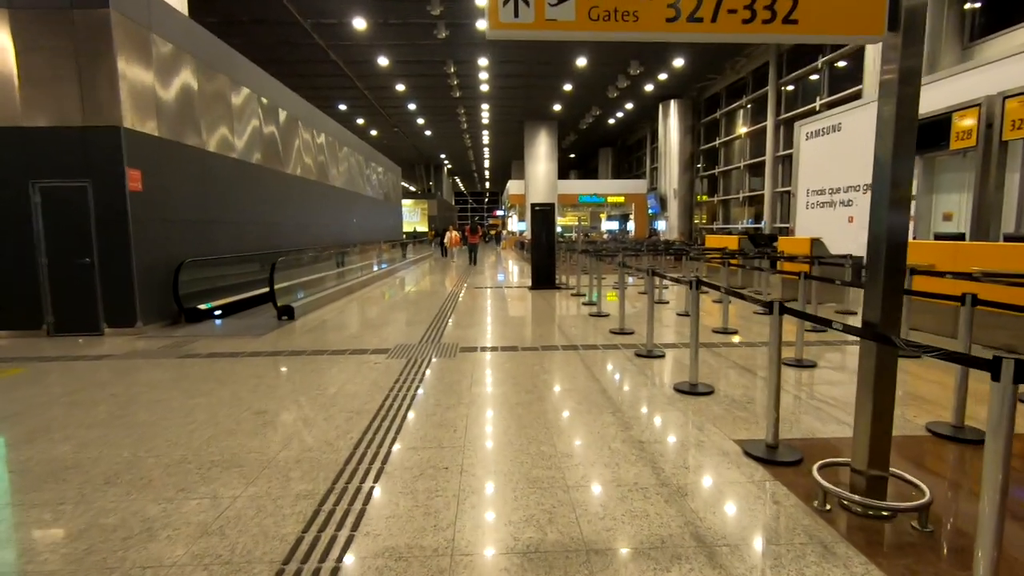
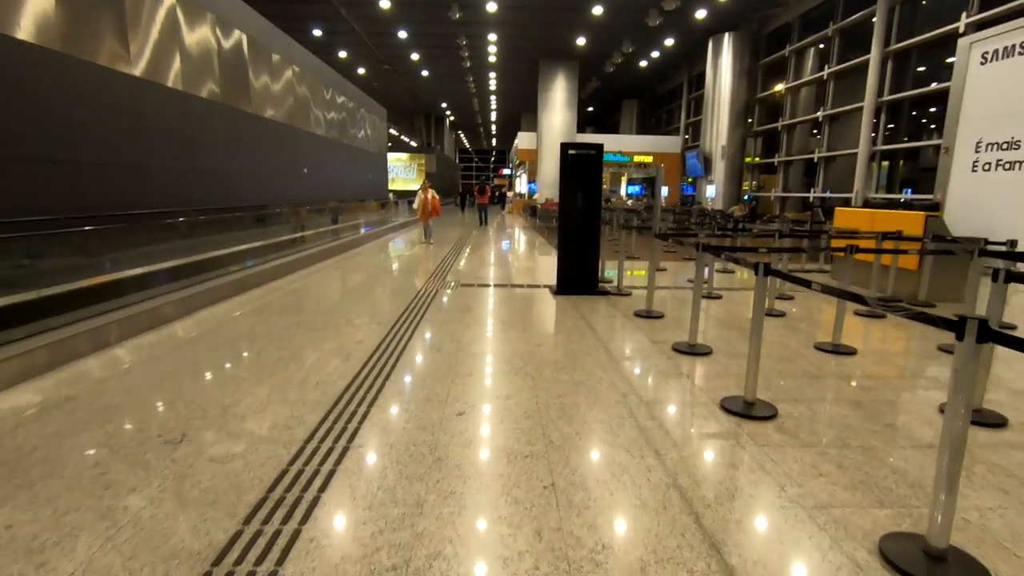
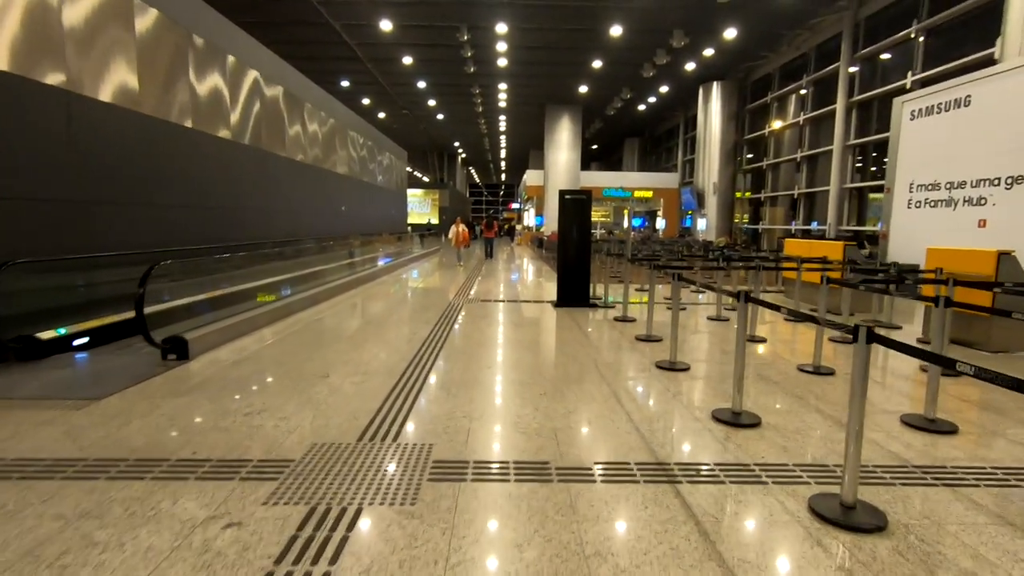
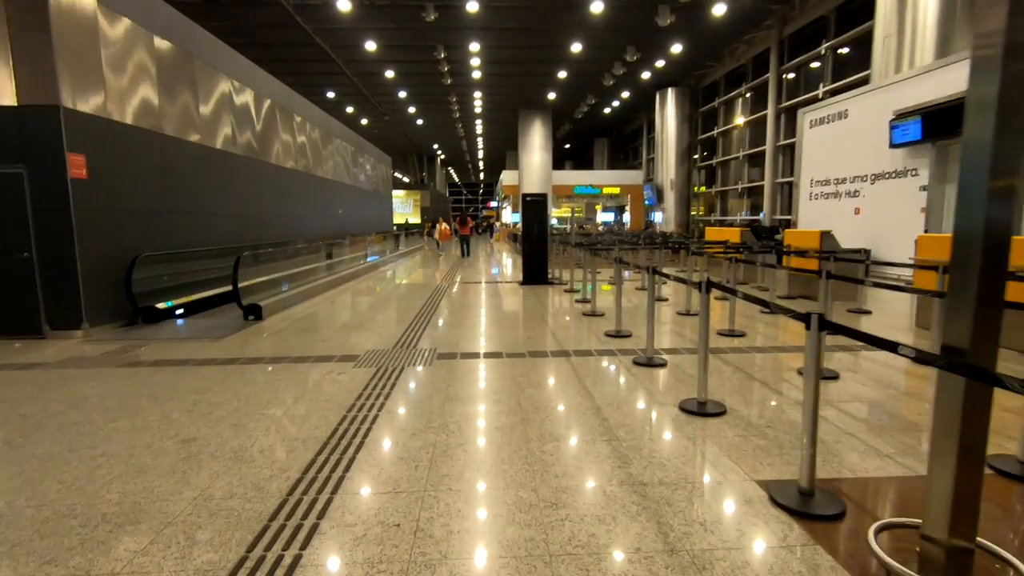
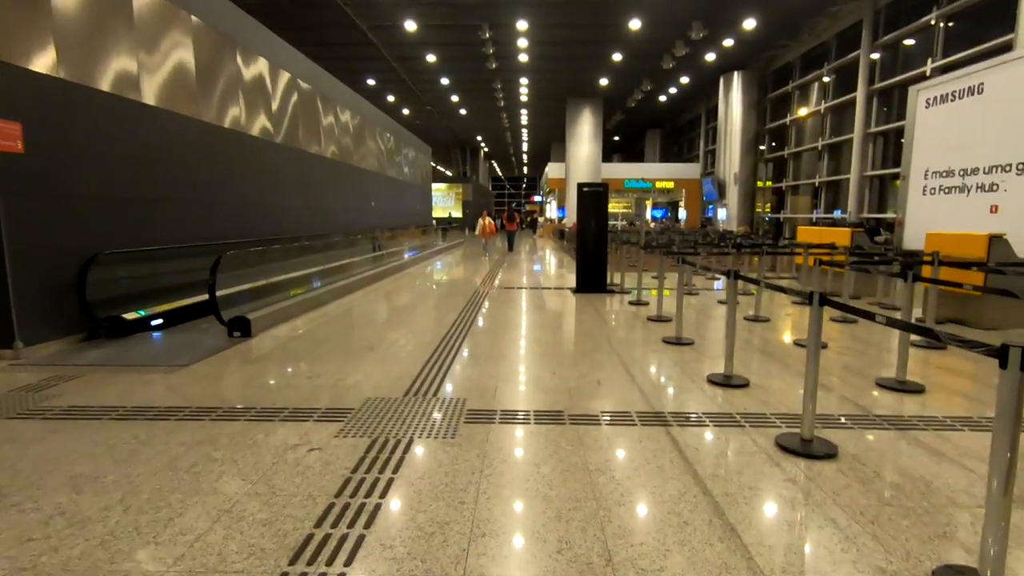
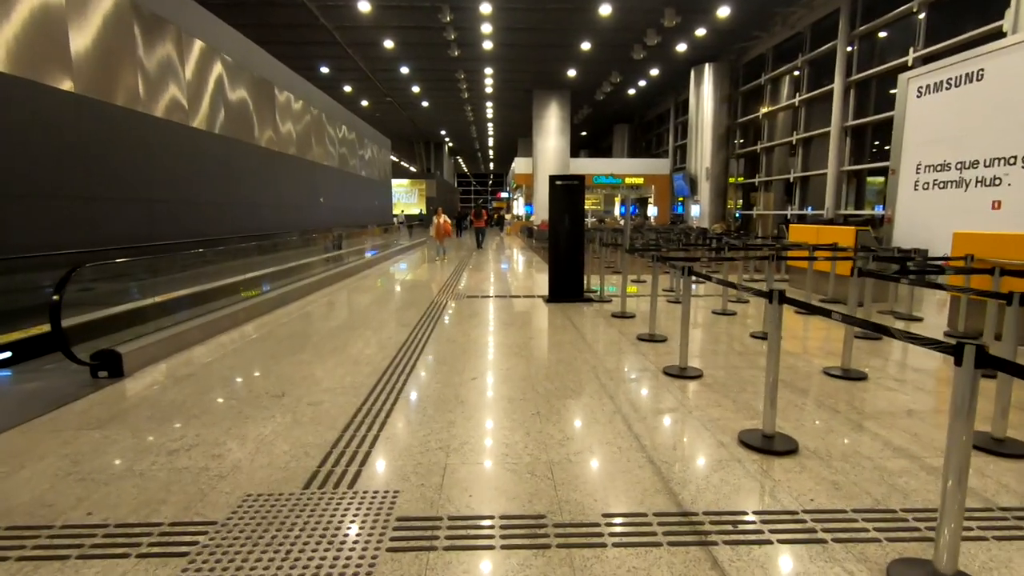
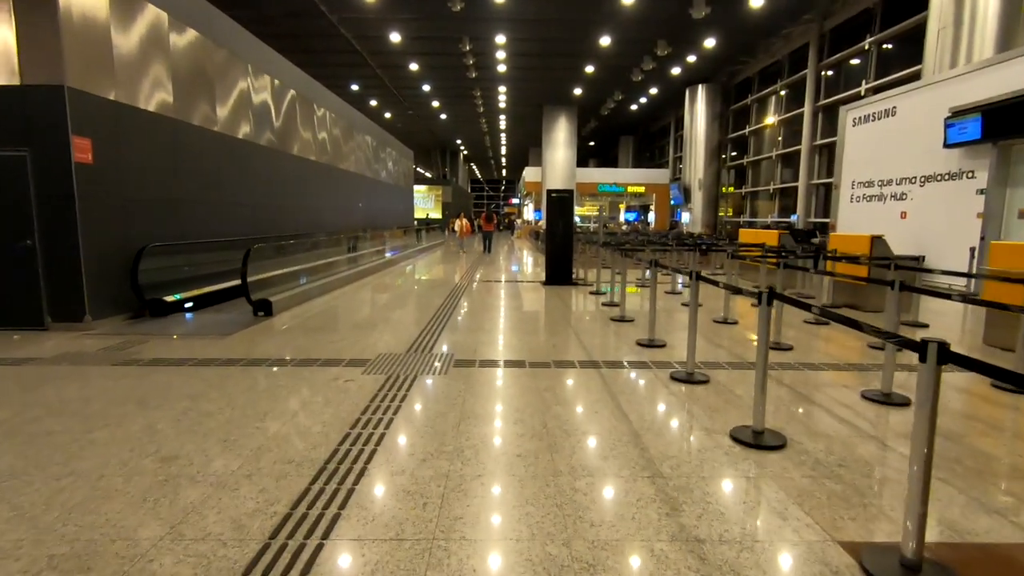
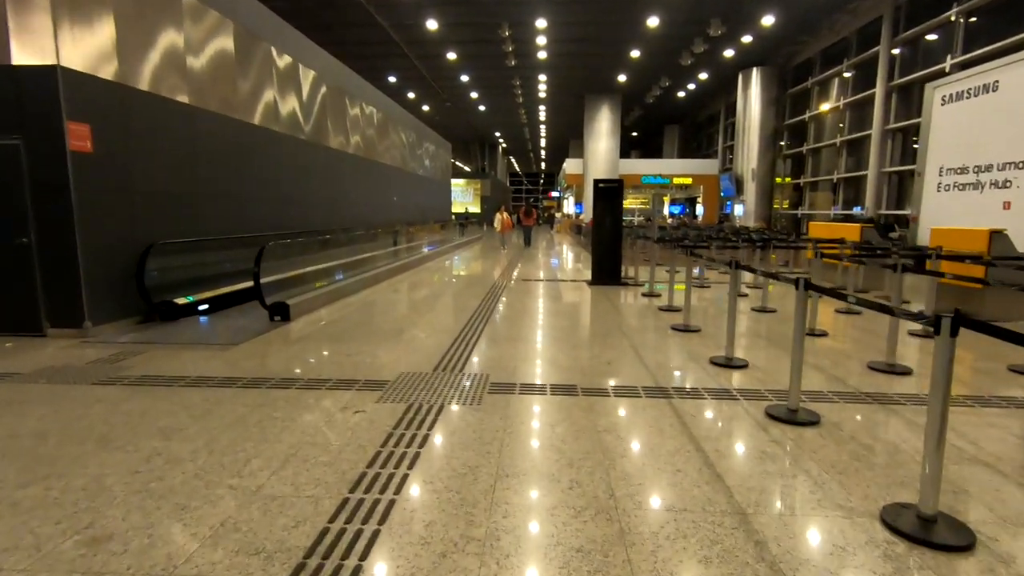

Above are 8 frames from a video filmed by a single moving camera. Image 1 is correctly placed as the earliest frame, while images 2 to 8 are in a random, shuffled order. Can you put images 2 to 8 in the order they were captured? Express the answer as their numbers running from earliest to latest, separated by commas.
4, 7, 8, 5, 3, 6, 2
